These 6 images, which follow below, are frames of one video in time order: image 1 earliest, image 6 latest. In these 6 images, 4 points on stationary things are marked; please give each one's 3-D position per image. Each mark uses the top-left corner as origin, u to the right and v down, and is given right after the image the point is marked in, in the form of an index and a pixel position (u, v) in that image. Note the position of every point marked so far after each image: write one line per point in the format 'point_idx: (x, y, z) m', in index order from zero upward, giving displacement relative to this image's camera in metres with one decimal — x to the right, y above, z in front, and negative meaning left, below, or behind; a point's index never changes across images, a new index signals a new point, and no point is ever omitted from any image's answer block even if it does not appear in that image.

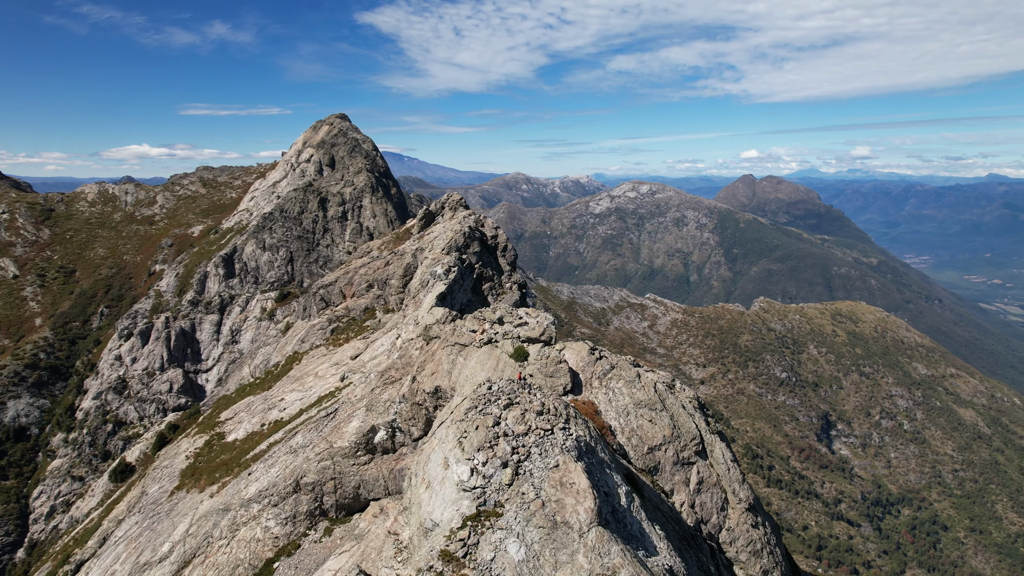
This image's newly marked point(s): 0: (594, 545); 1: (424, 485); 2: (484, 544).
0: (+1.8, -5.6, +15.1) m
1: (-2.3, -5.1, +17.9) m
2: (-0.6, -5.7, +15.3) m
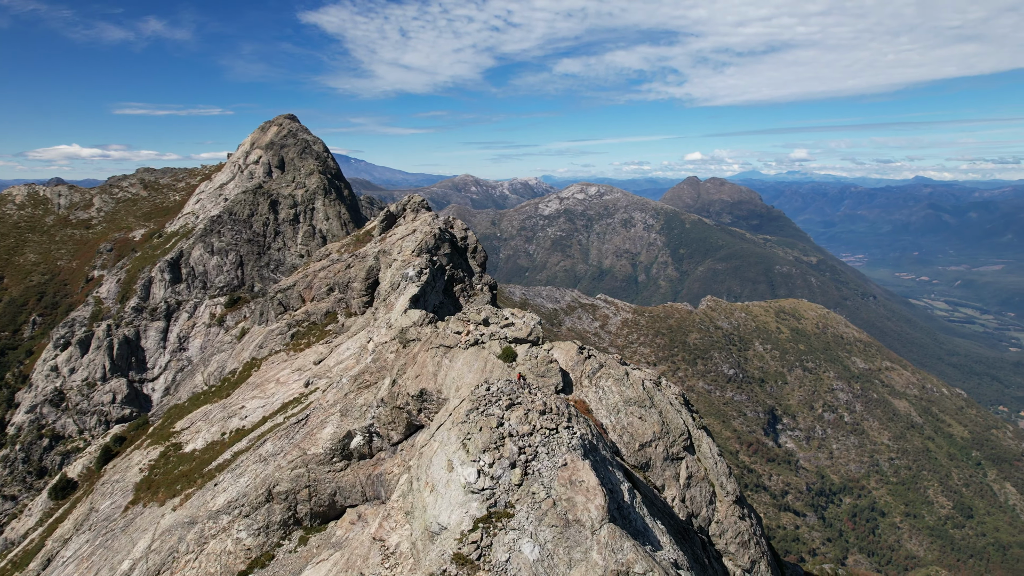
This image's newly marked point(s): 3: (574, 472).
0: (+2.1, -5.6, +15.2) m
1: (-2.2, -5.1, +17.7) m
2: (-0.3, -5.7, +15.2) m
3: (+1.5, -4.4, +16.4) m
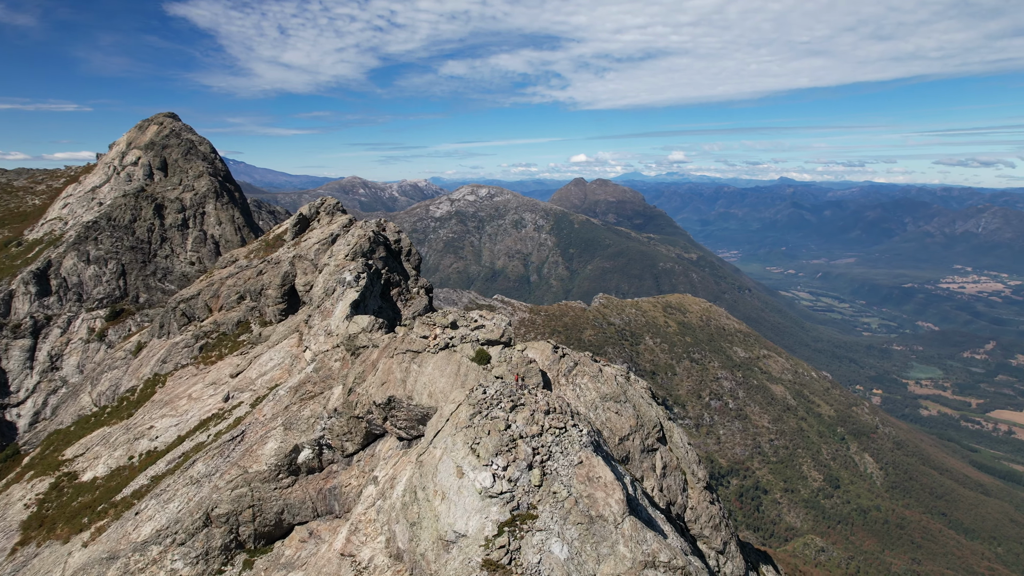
0: (+2.7, -5.5, +15.5) m
1: (-2.0, -5.2, +17.3) m
2: (+0.3, -5.7, +15.1) m
3: (+1.9, -4.4, +16.6) m
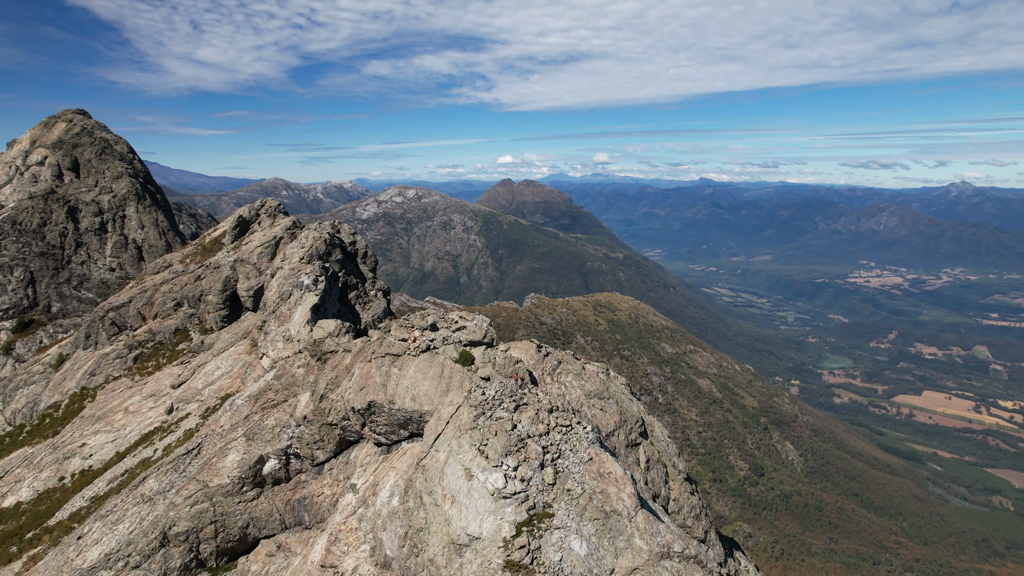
0: (+3.1, -5.5, +15.8) m
1: (-1.8, -5.3, +17.1) m
2: (+0.7, -5.7, +15.2) m
3: (+2.1, -4.3, +16.8) m
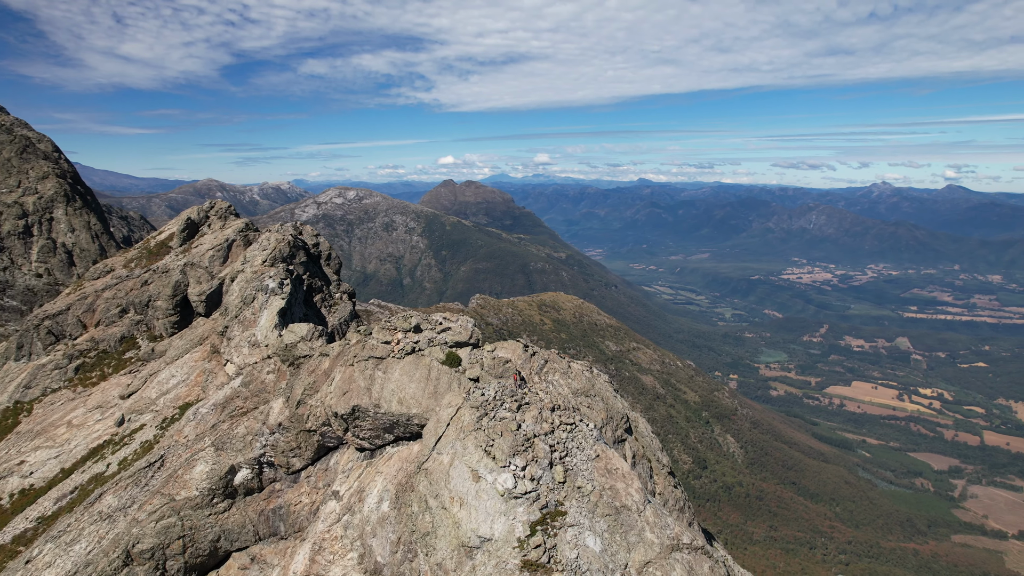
0: (+3.3, -5.4, +16.1) m
1: (-1.6, -5.3, +16.9) m
2: (+1.1, -5.7, +15.2) m
3: (+2.3, -4.3, +16.9) m
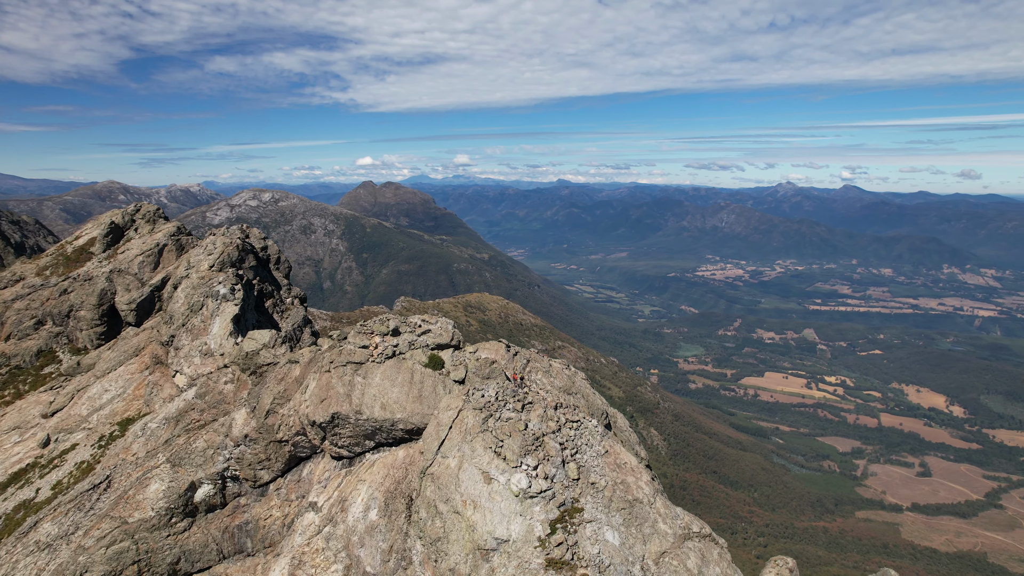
0: (+3.7, -5.3, +16.4) m
1: (-1.3, -5.3, +16.7) m
2: (+1.5, -5.6, +15.3) m
3: (+2.5, -4.2, +17.1) m
